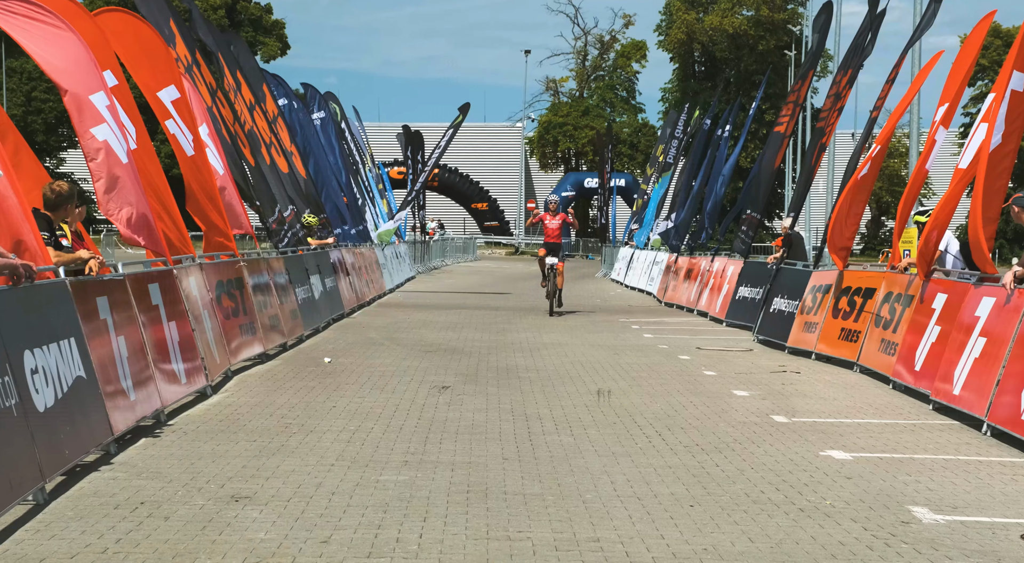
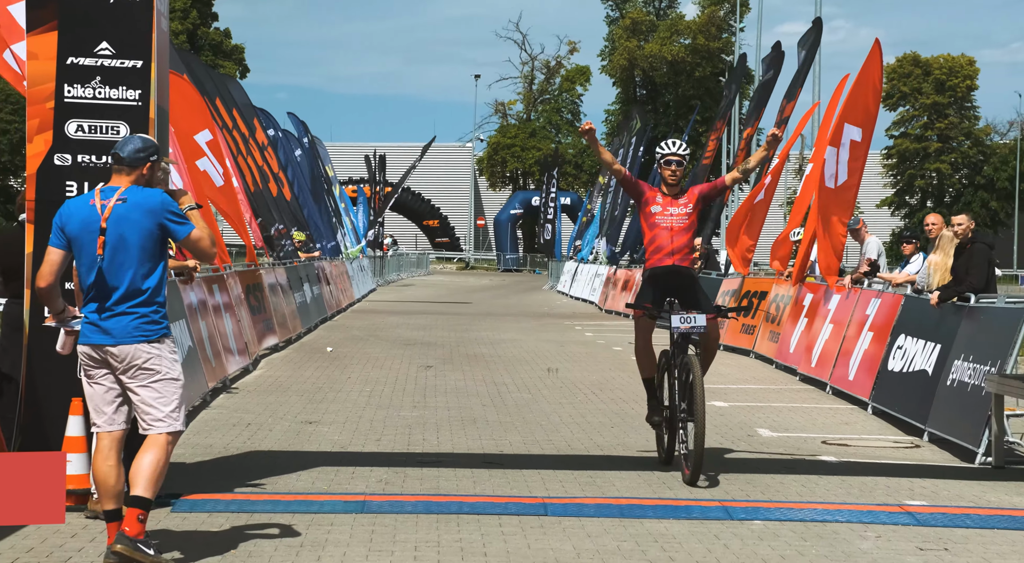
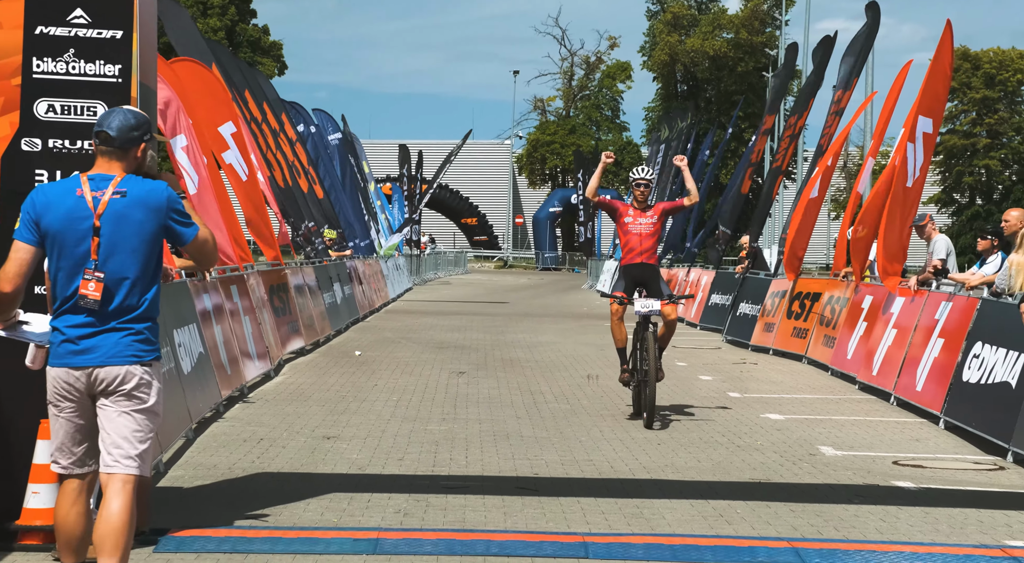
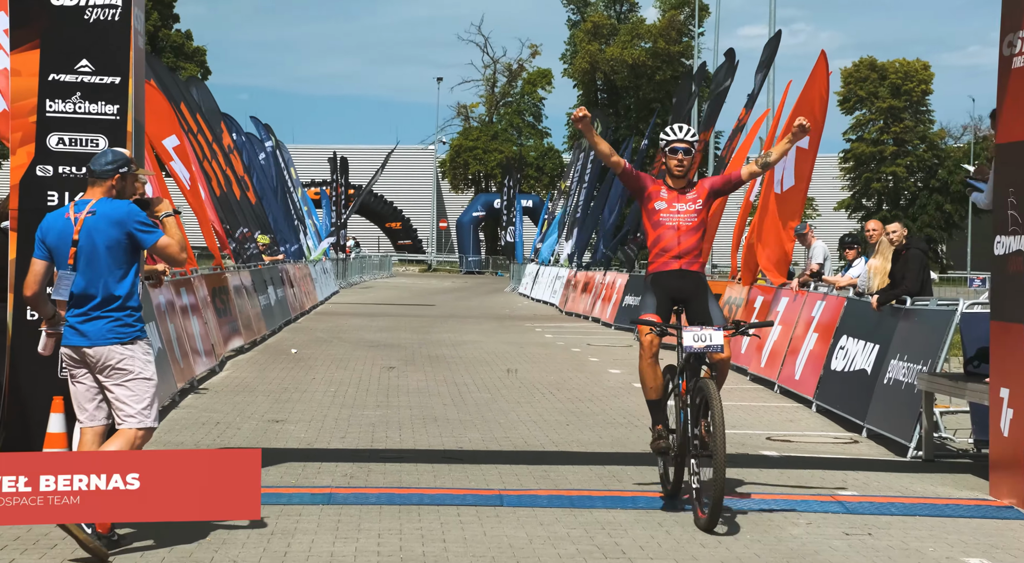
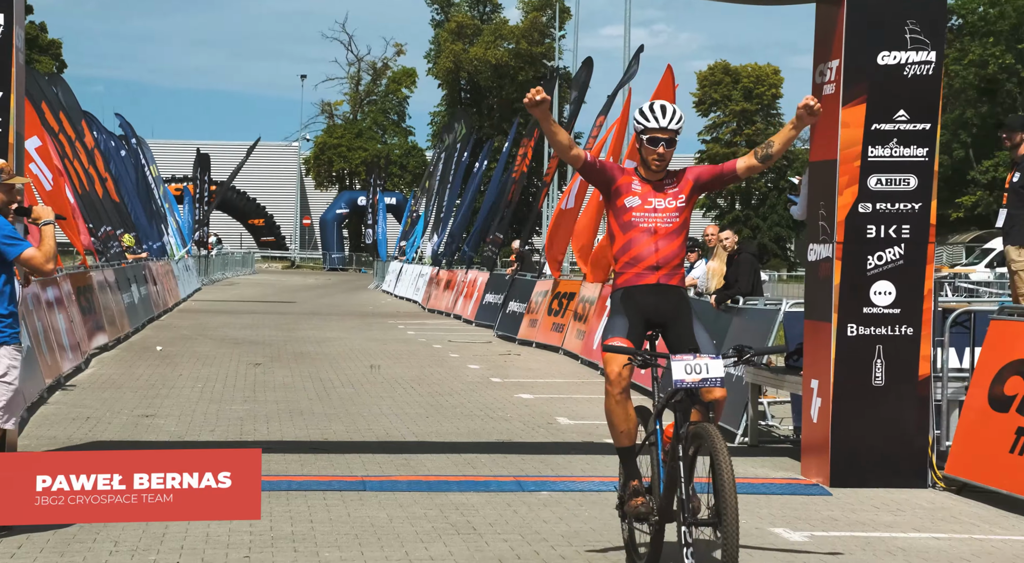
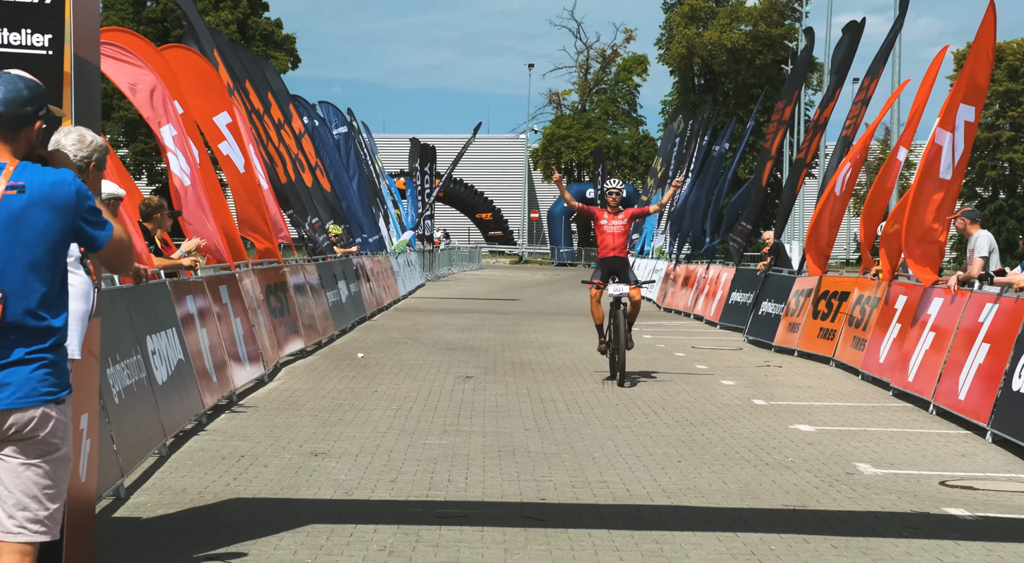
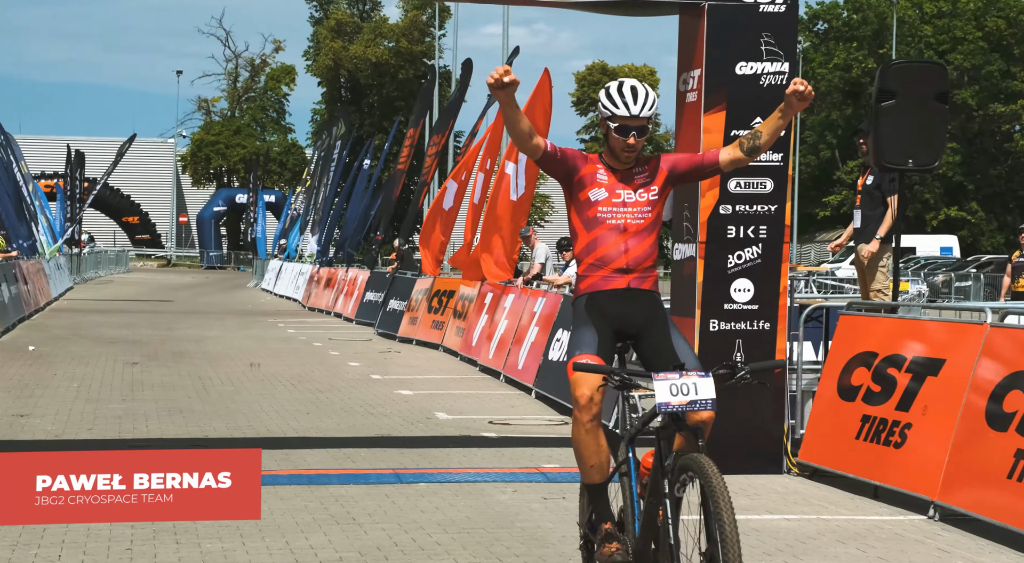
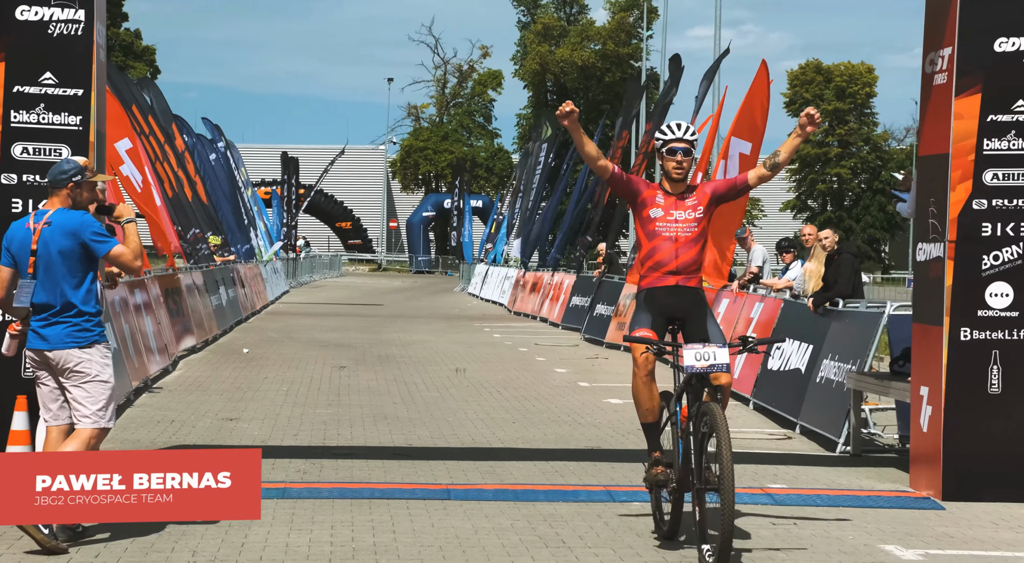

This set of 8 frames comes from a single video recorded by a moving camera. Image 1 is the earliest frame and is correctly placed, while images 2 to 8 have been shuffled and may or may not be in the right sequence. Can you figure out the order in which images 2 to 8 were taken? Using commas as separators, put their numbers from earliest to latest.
6, 3, 2, 4, 8, 5, 7
